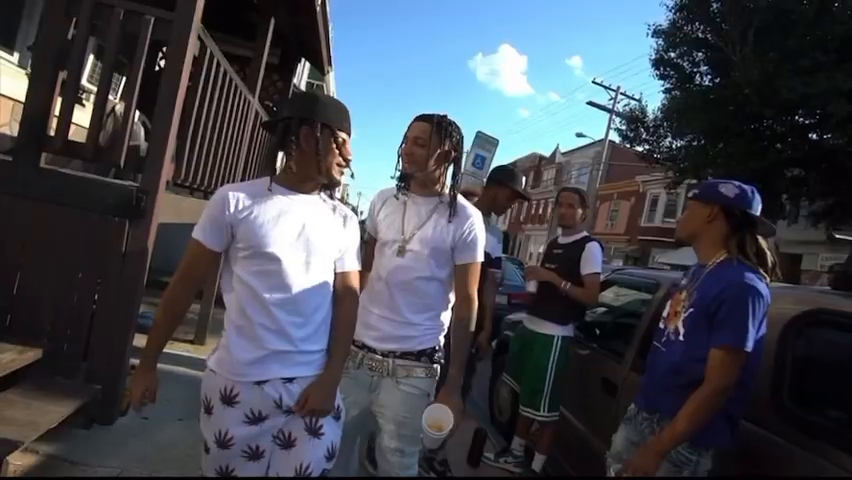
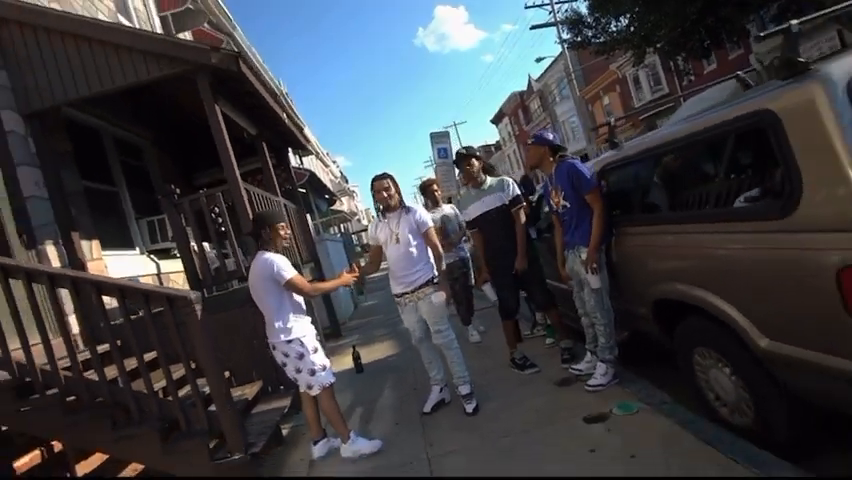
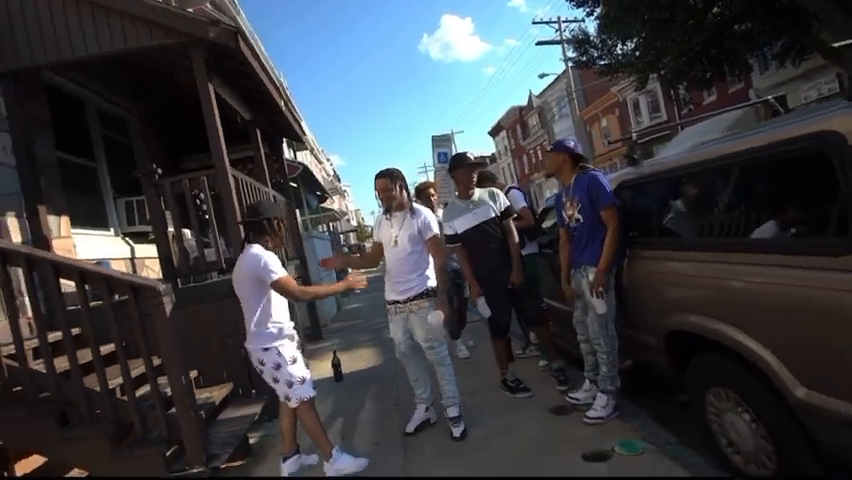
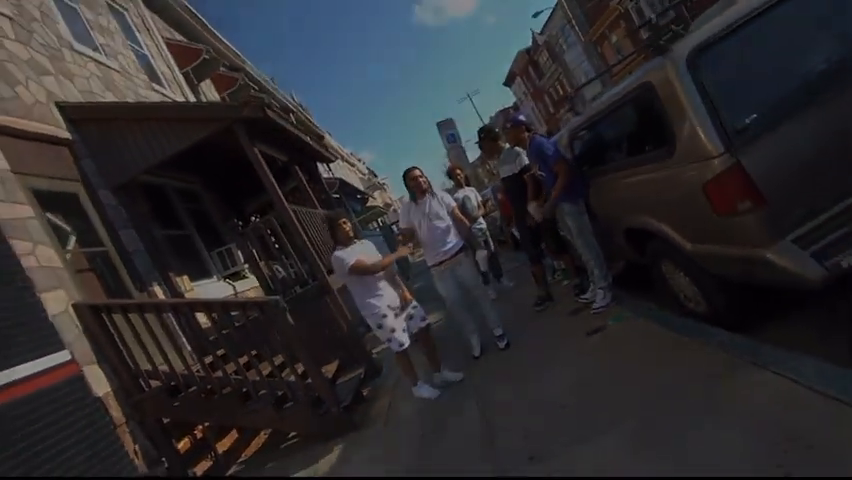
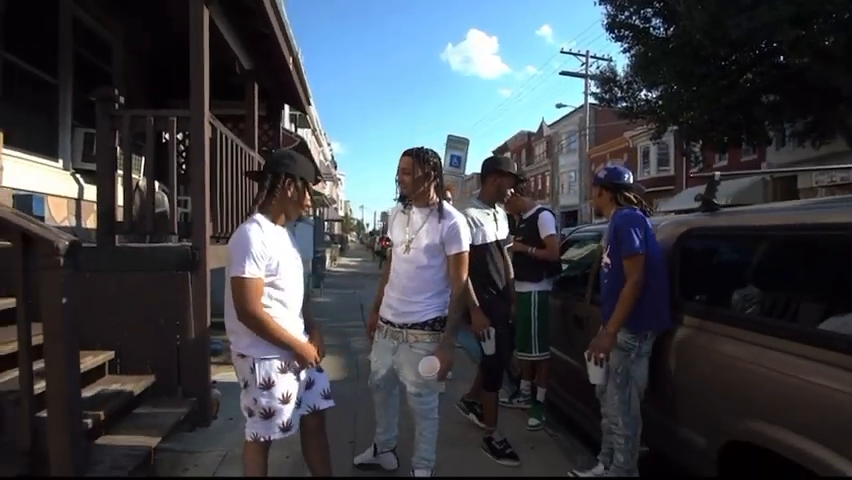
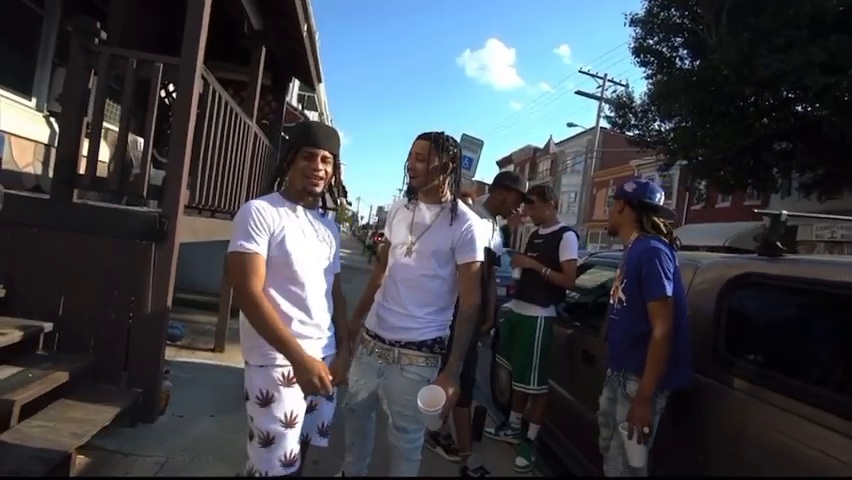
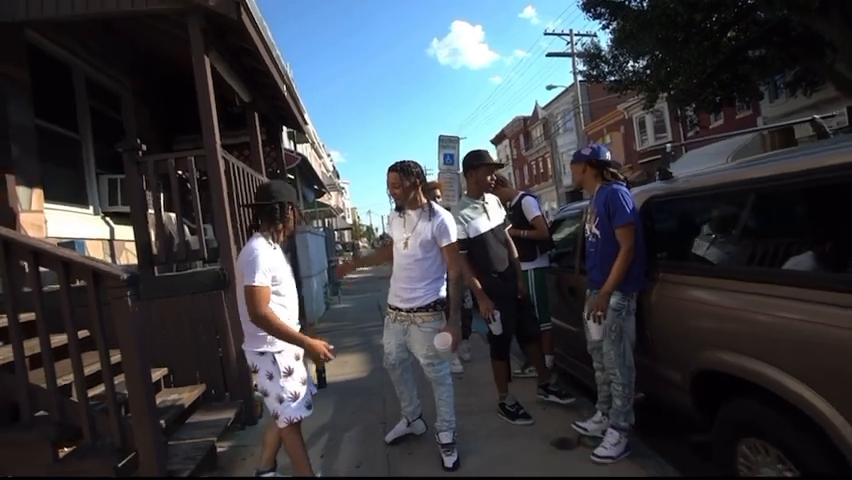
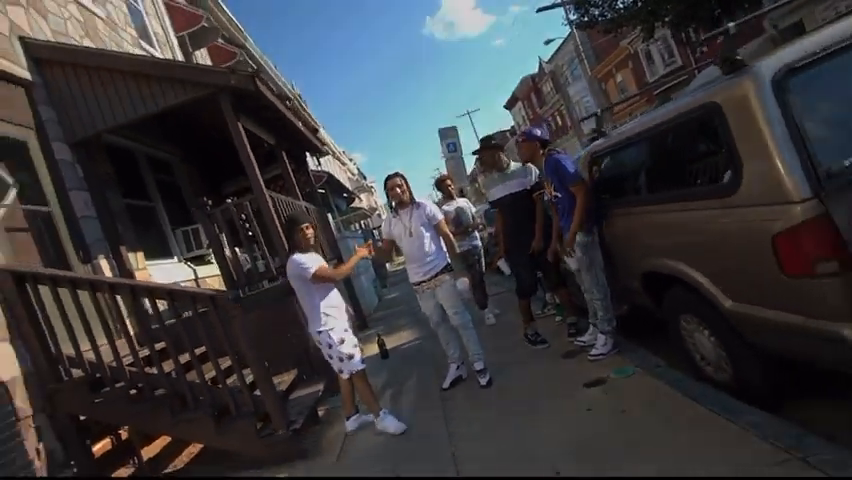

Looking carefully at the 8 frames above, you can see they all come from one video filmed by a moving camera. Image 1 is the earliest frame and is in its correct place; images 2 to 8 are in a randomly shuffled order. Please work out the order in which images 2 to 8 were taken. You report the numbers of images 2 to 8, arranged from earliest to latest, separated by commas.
6, 5, 7, 3, 2, 8, 4
